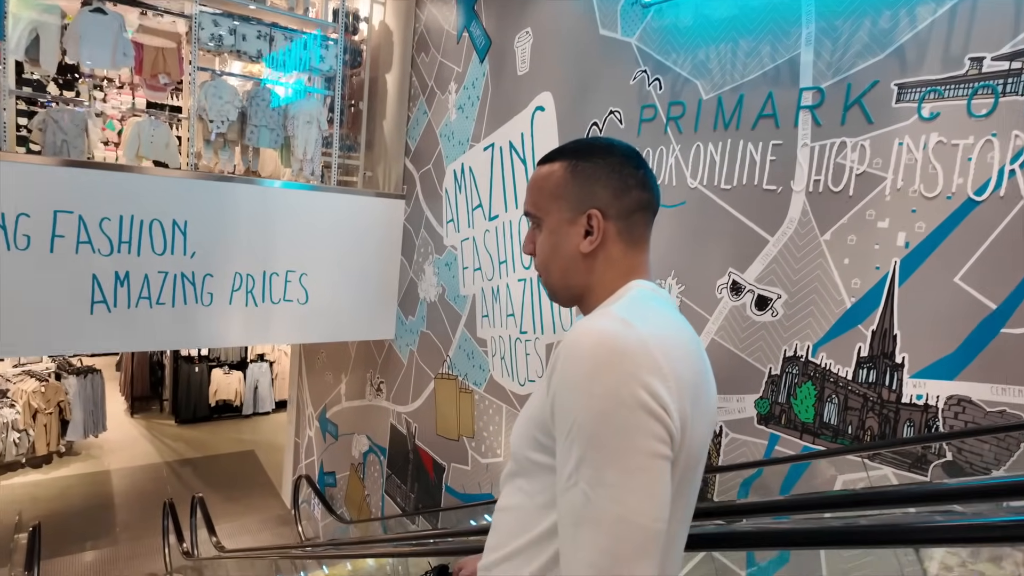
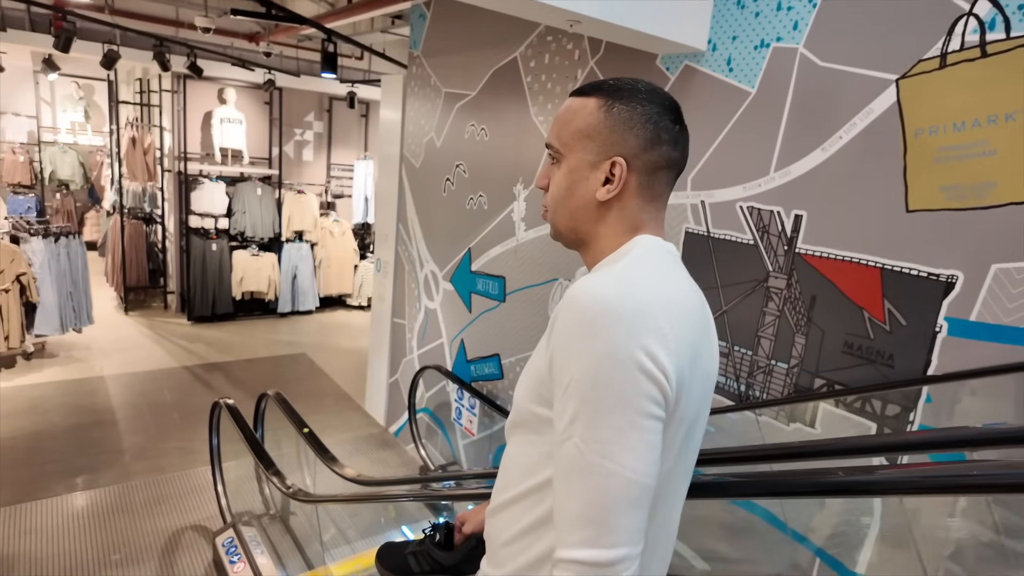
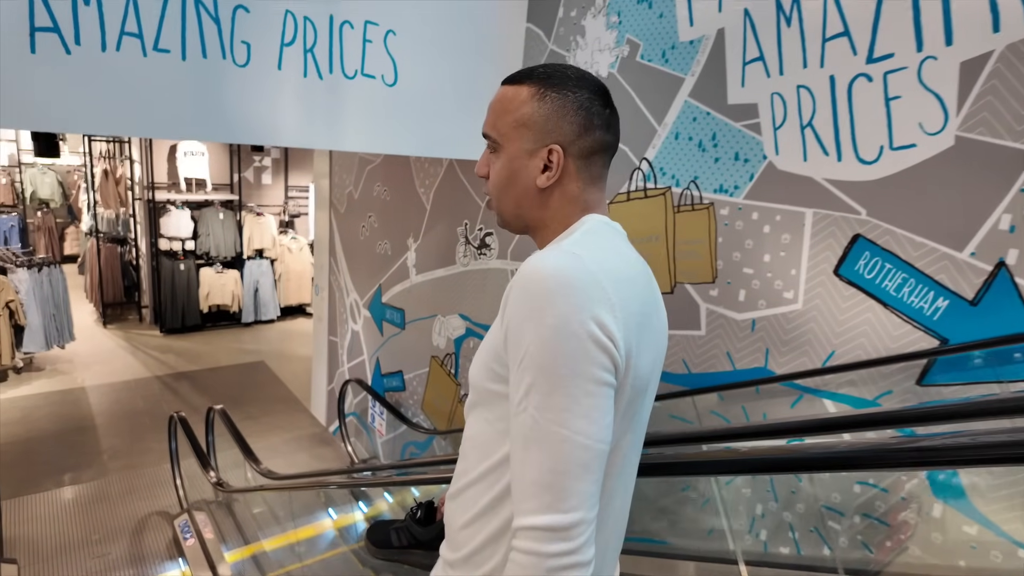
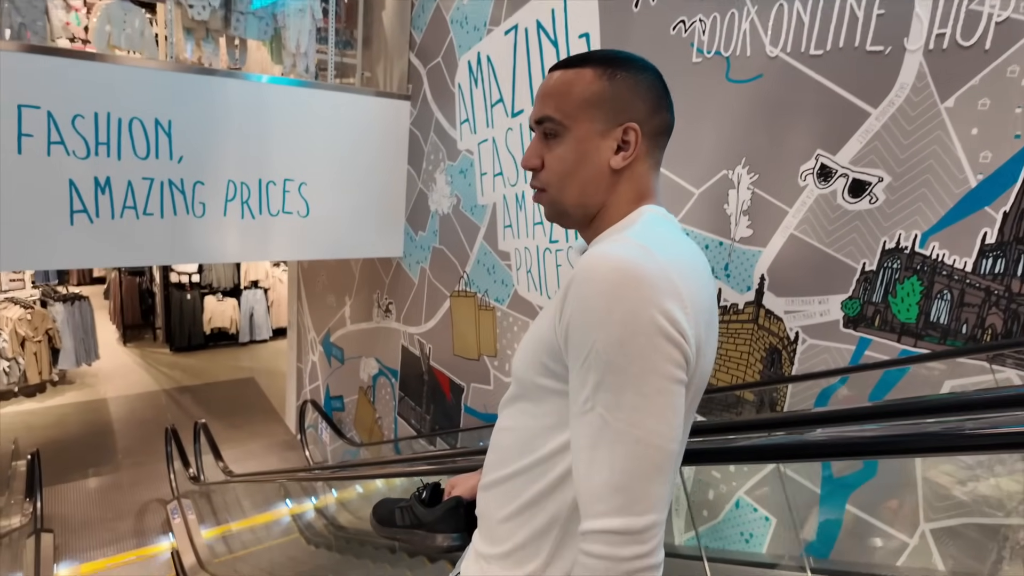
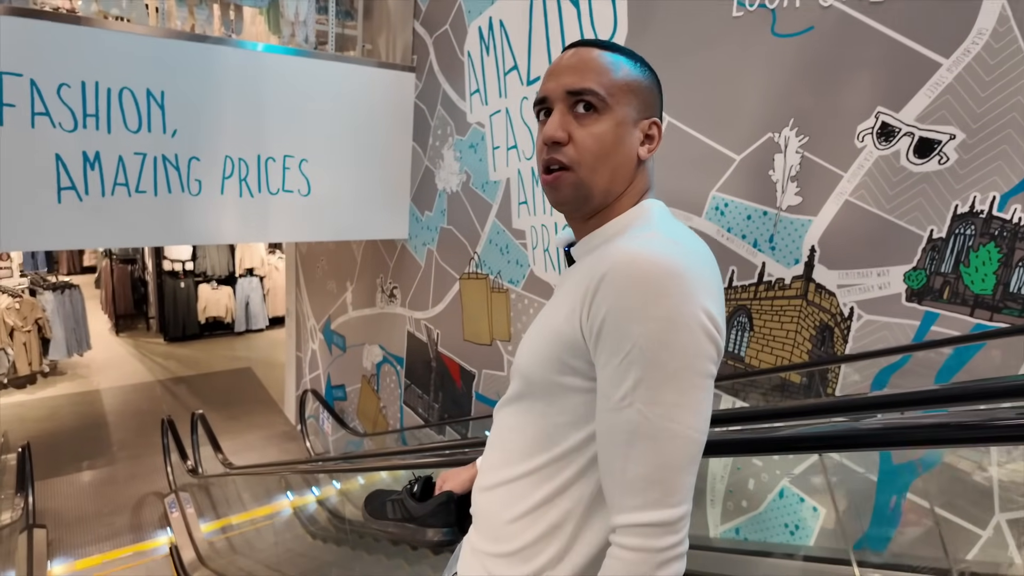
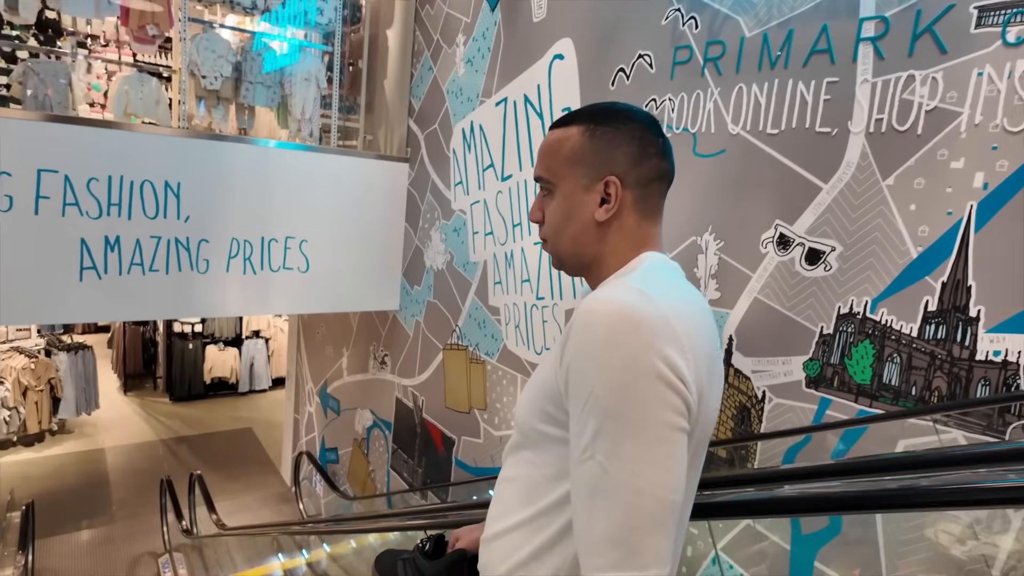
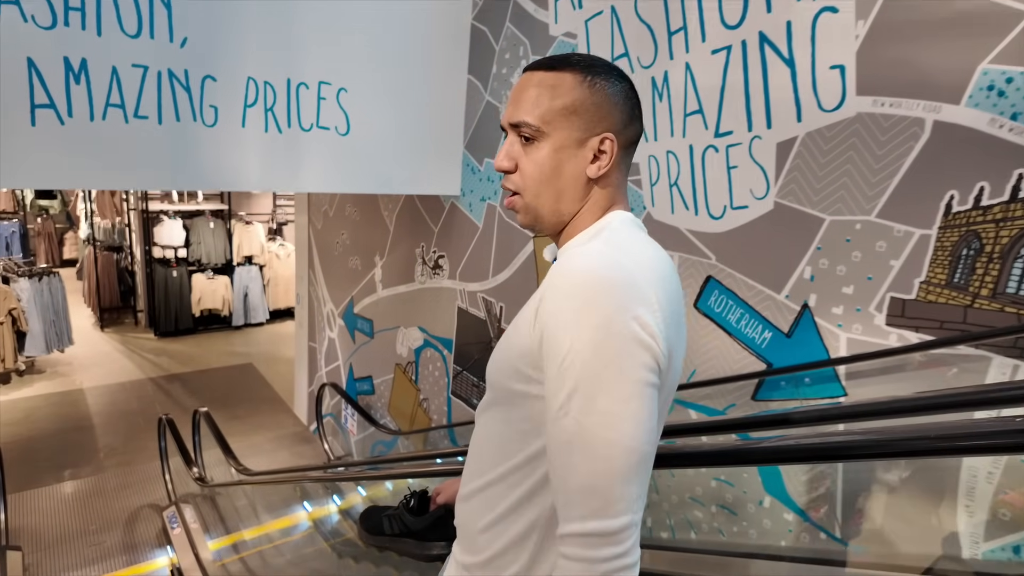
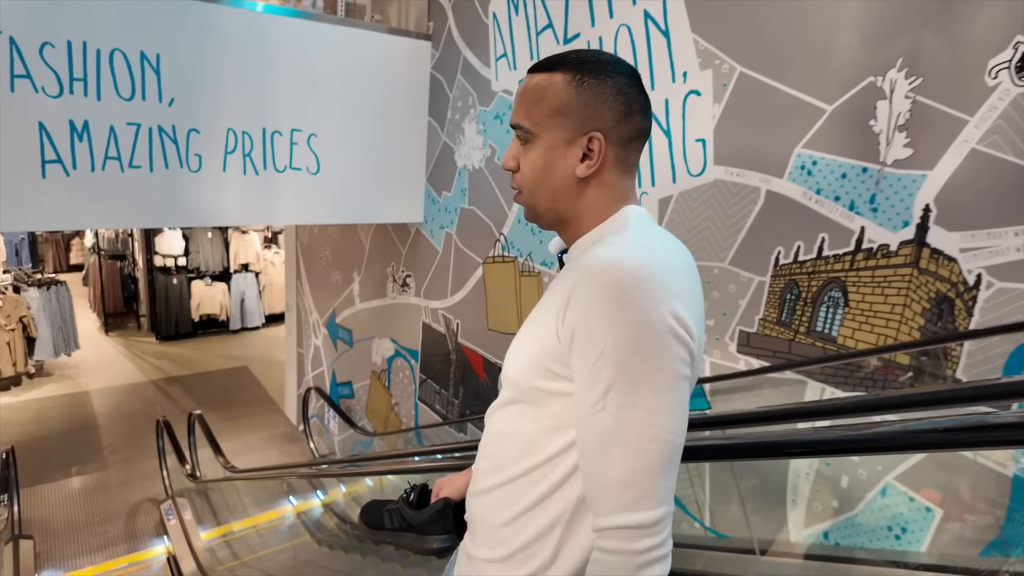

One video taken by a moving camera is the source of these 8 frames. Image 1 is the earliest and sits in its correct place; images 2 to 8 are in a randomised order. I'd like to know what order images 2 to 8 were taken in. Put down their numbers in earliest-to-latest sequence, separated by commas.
6, 4, 5, 8, 7, 3, 2
